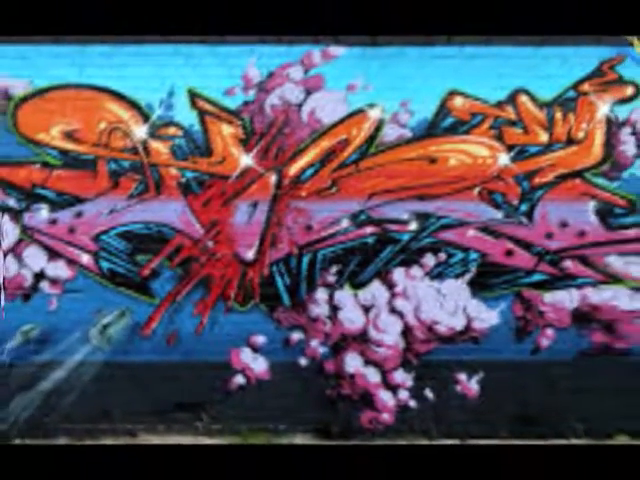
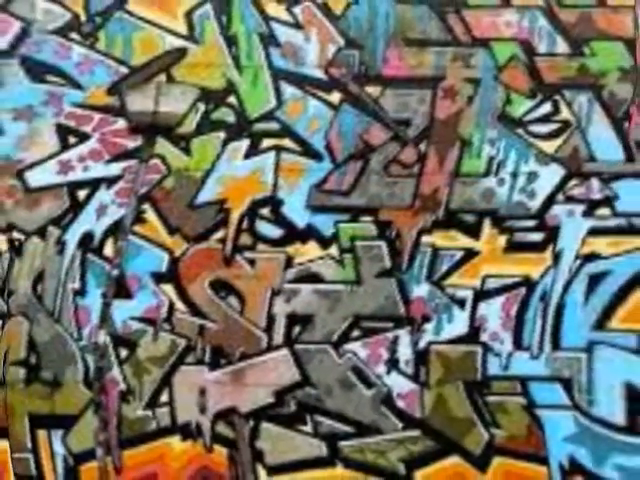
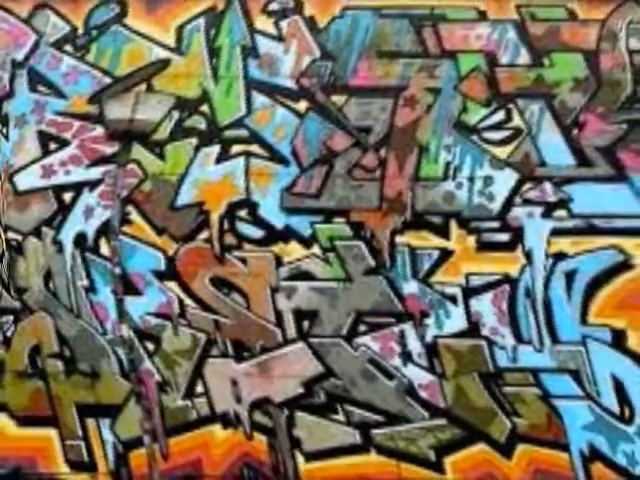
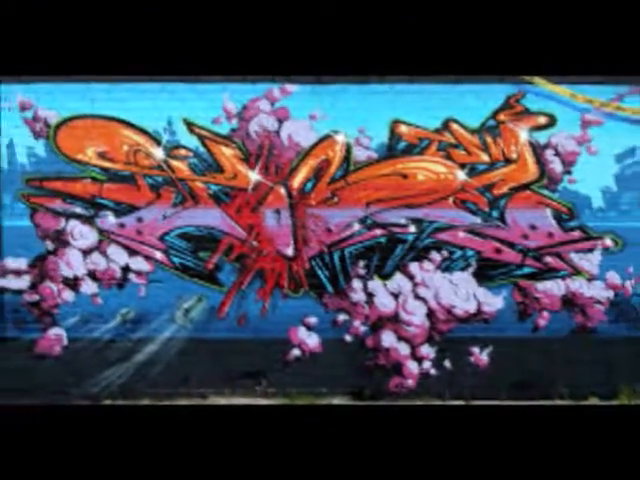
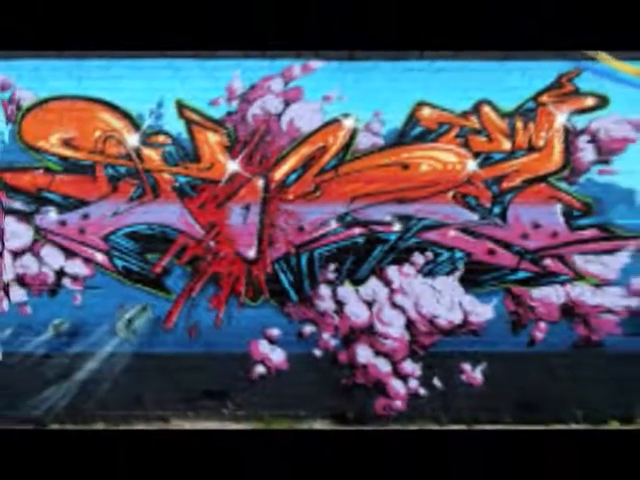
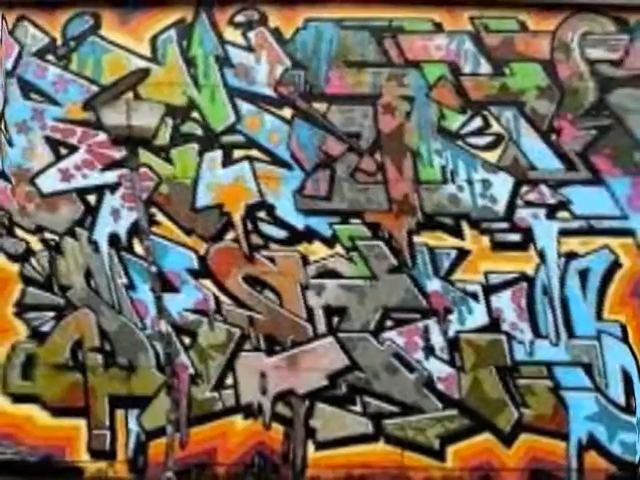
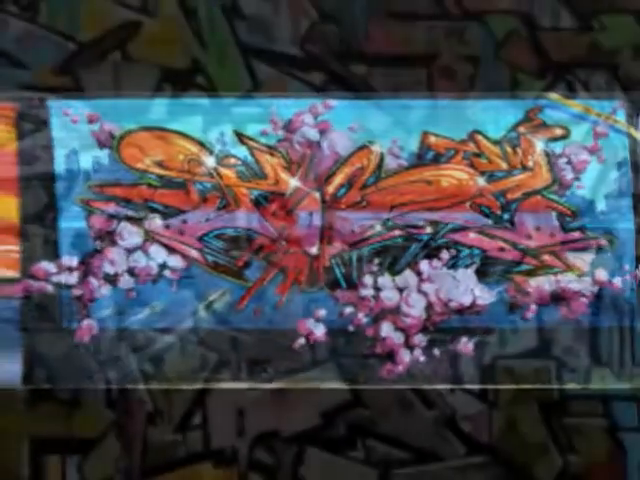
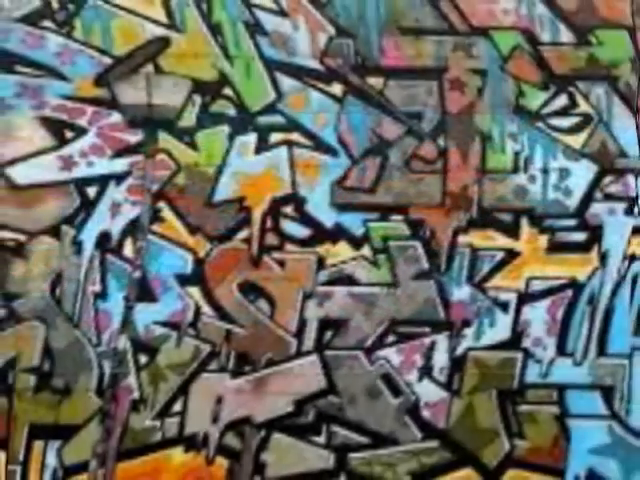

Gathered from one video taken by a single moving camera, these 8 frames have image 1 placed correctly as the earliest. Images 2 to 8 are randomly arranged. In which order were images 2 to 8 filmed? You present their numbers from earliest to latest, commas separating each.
5, 4, 7, 8, 2, 3, 6
